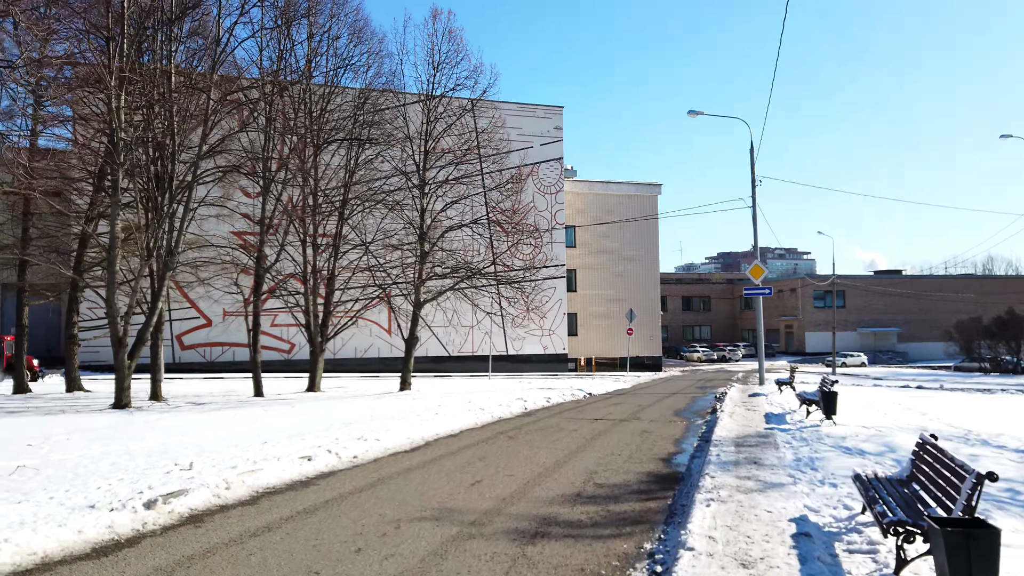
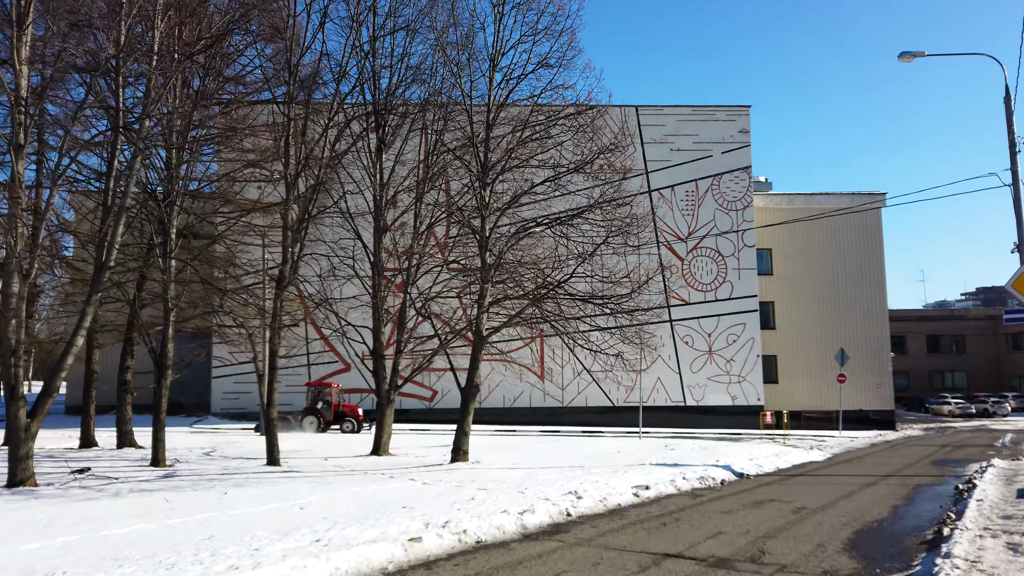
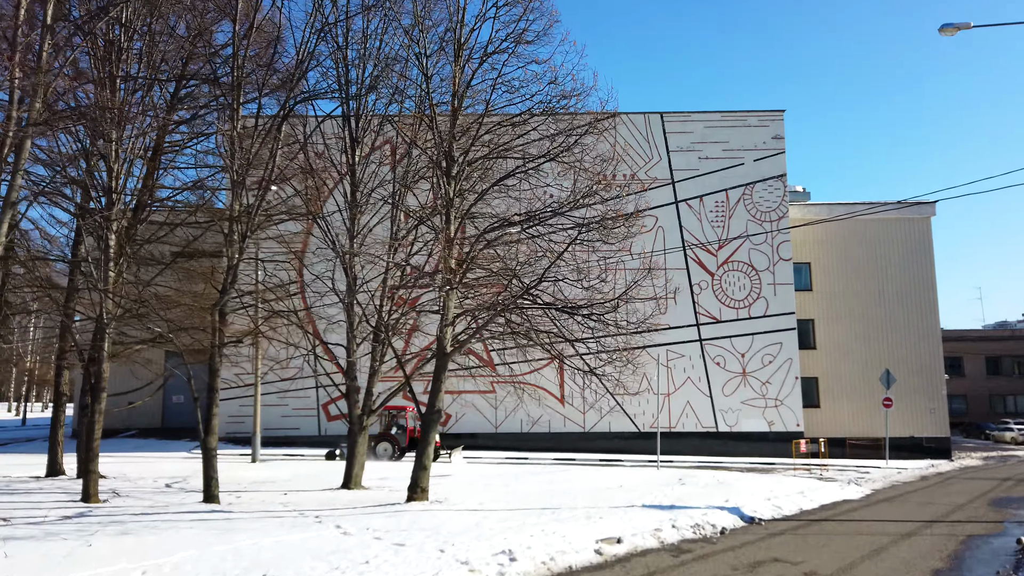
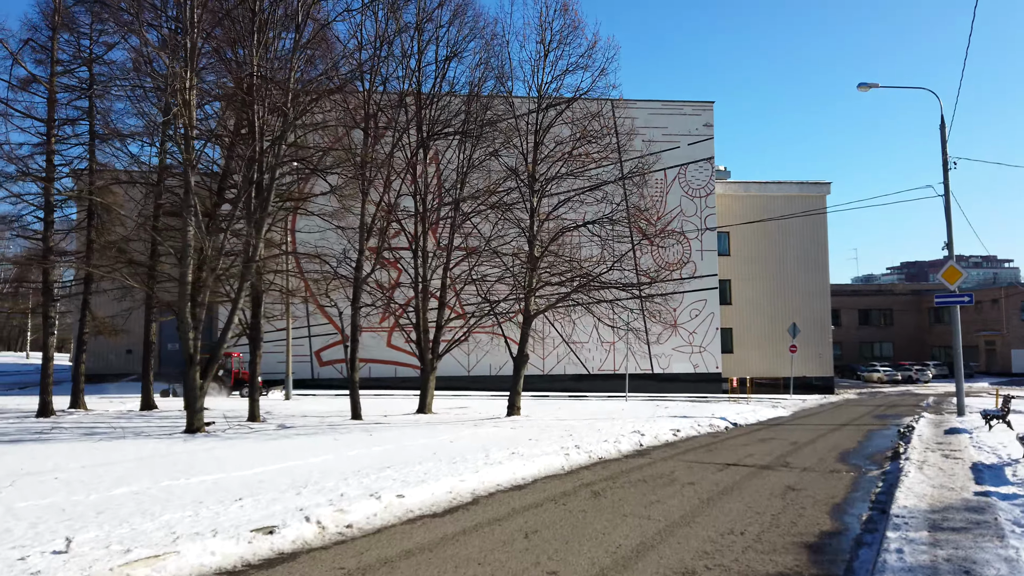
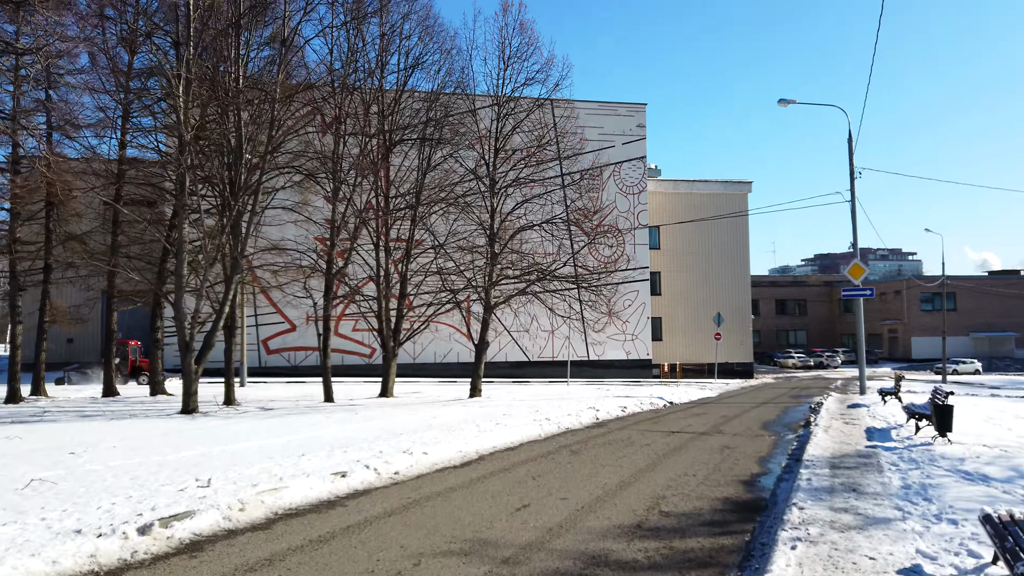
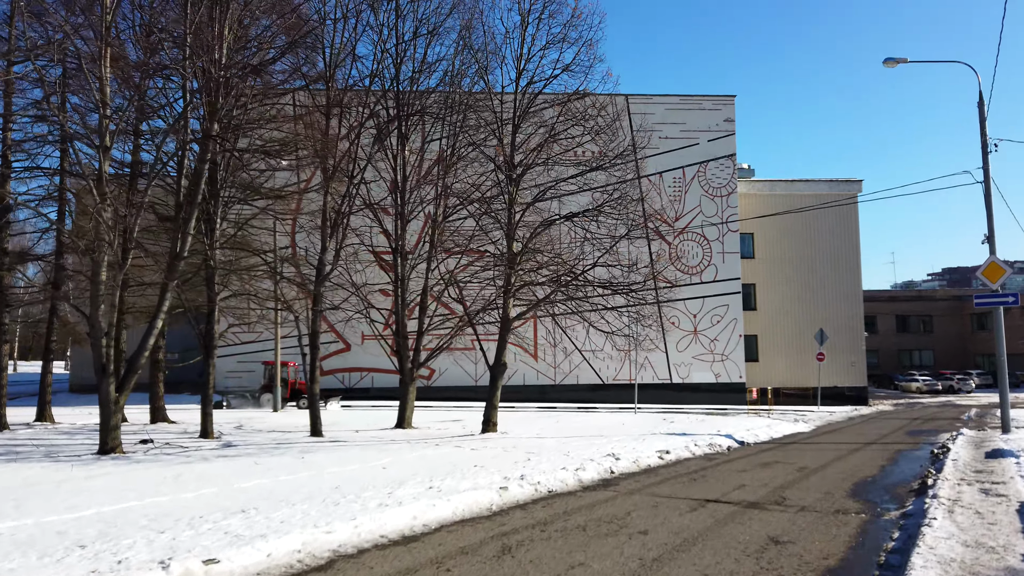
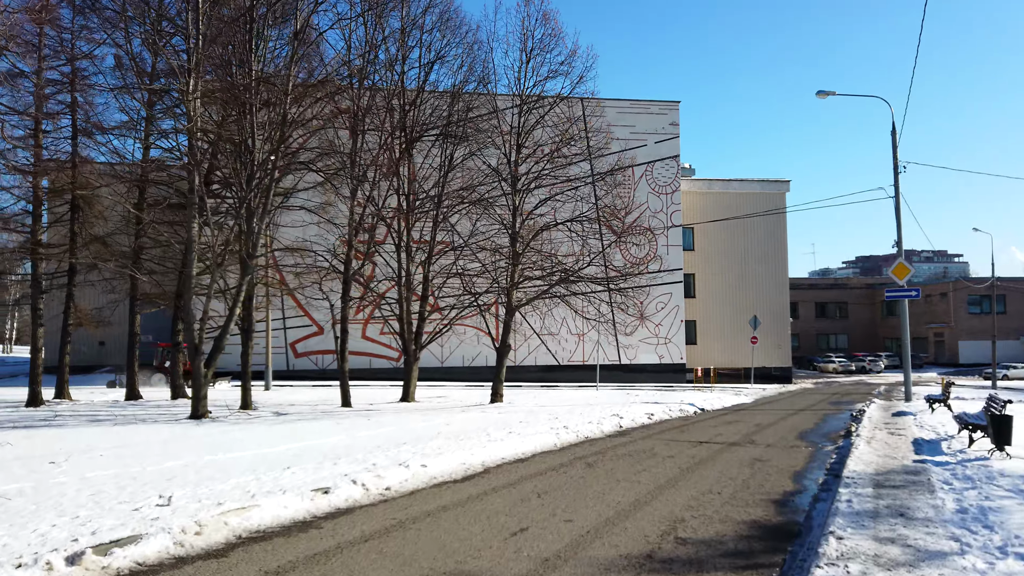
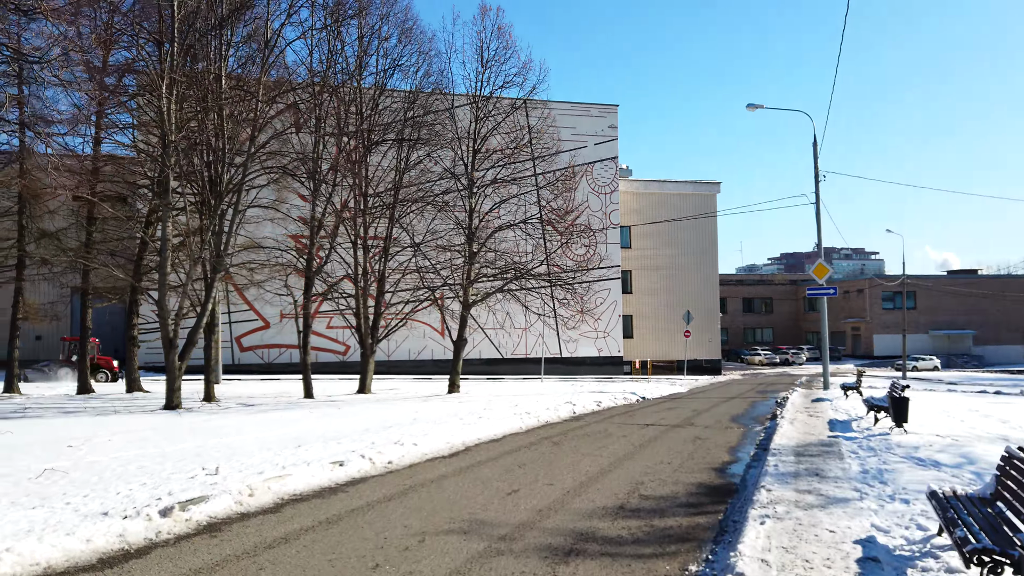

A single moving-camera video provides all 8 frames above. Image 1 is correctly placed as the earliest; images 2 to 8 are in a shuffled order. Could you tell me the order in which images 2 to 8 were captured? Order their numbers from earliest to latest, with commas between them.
8, 5, 7, 4, 6, 2, 3
